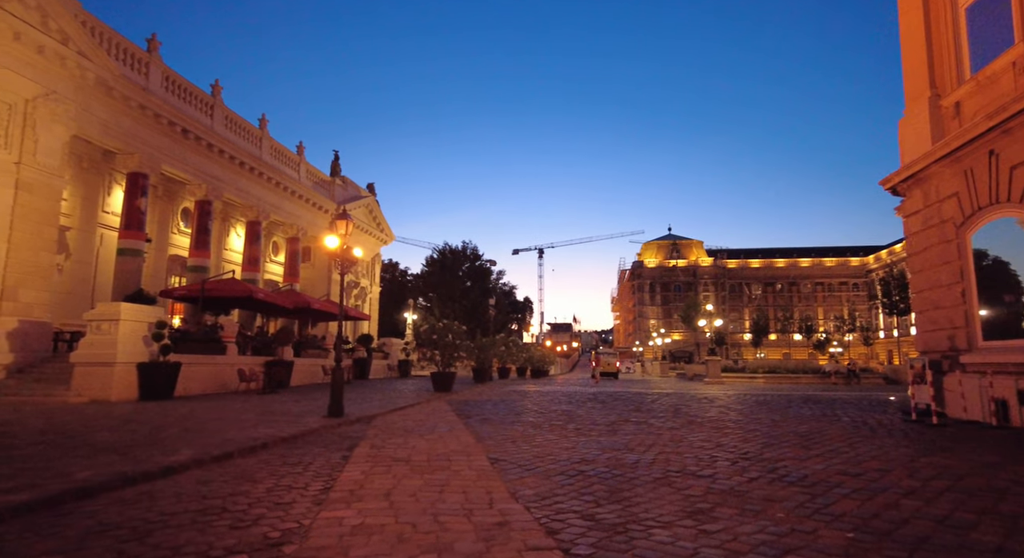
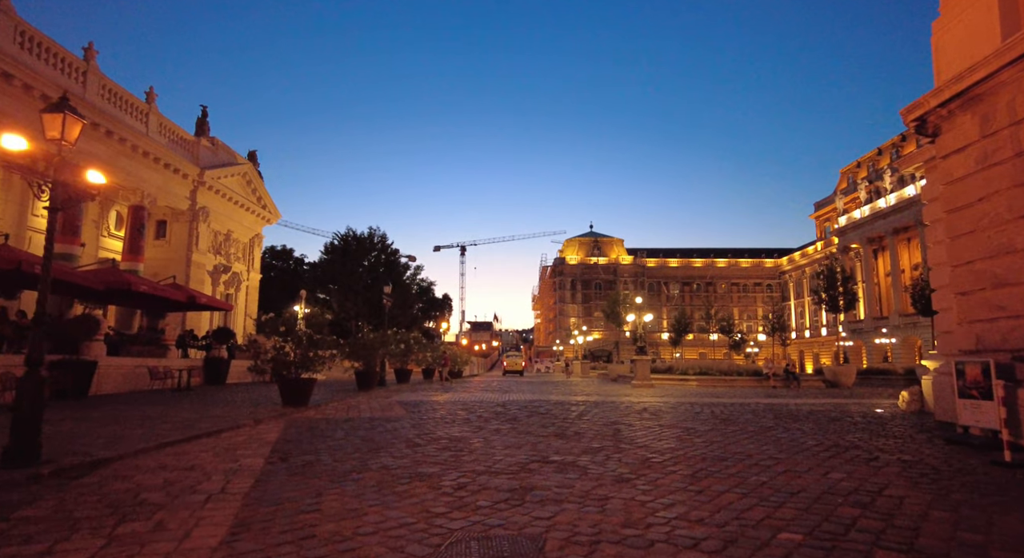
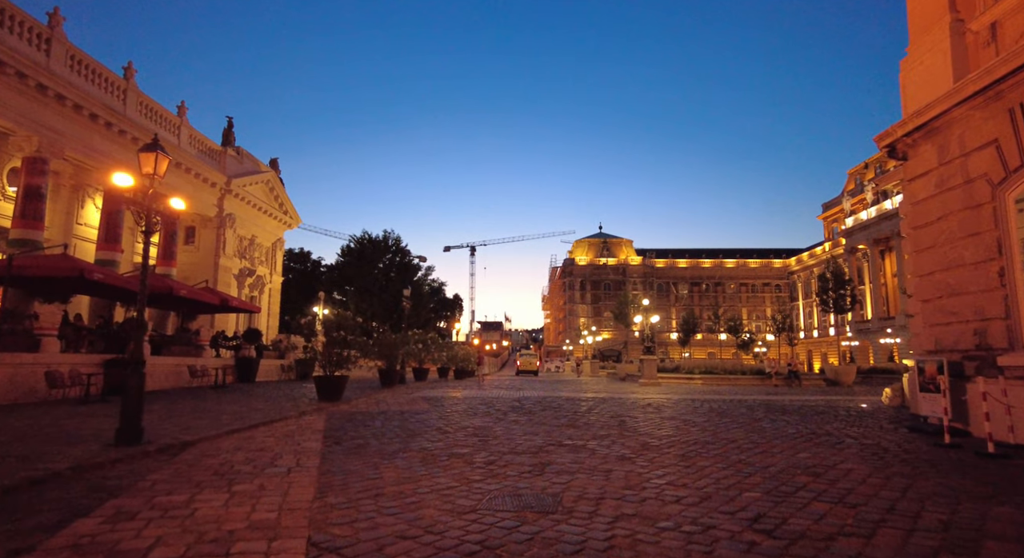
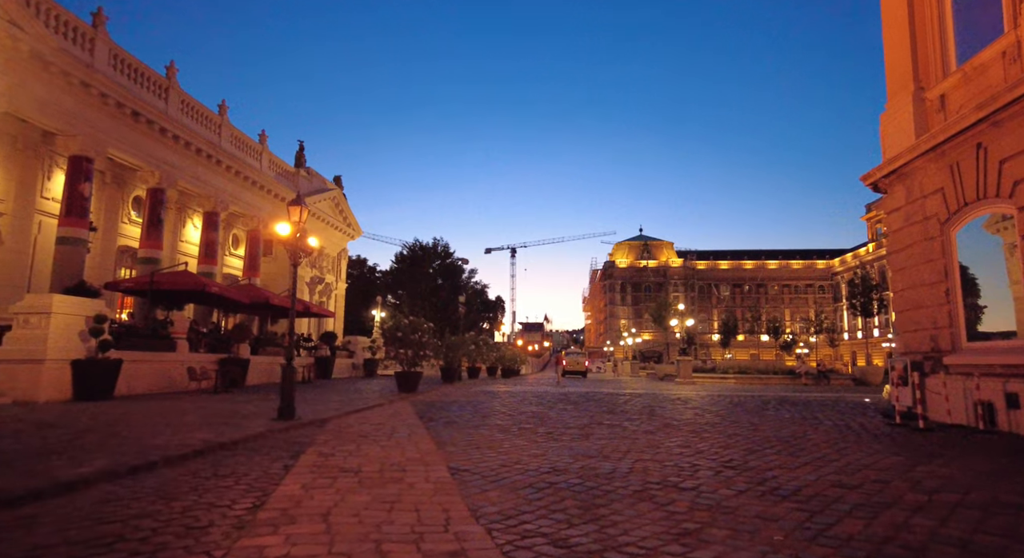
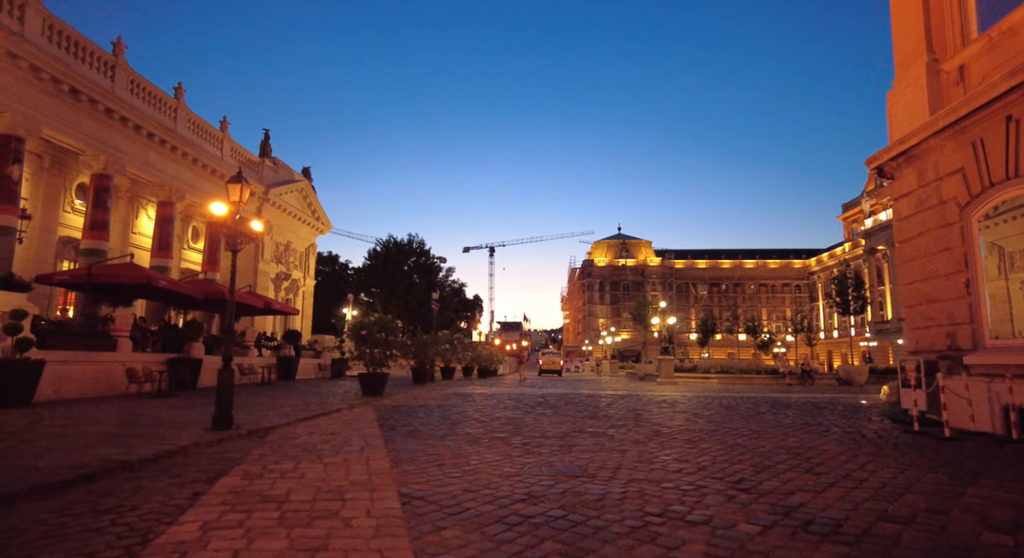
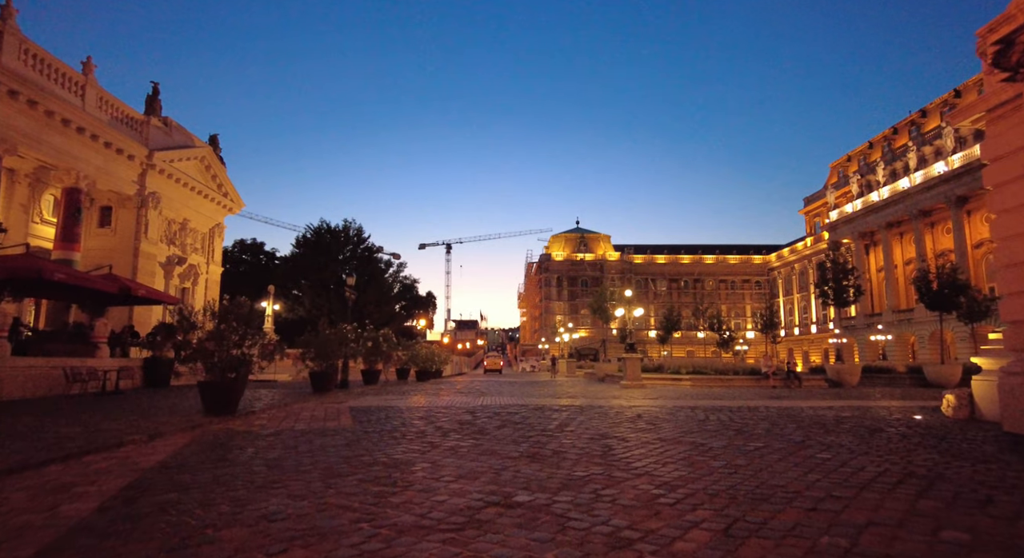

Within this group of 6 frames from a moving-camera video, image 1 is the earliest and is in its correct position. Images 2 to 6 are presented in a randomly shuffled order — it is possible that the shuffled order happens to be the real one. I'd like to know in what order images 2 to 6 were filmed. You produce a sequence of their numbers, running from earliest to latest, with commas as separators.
4, 5, 3, 2, 6
